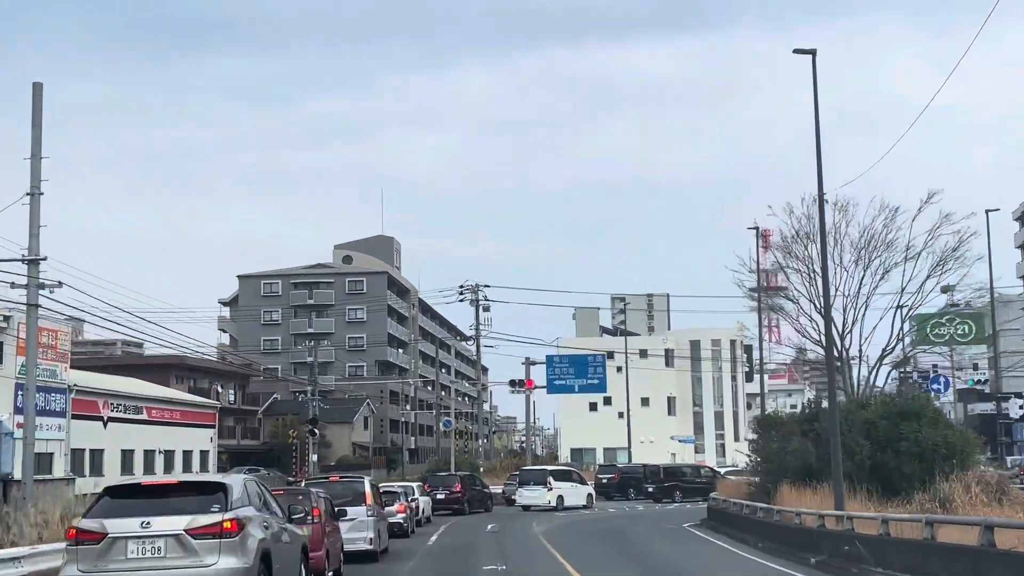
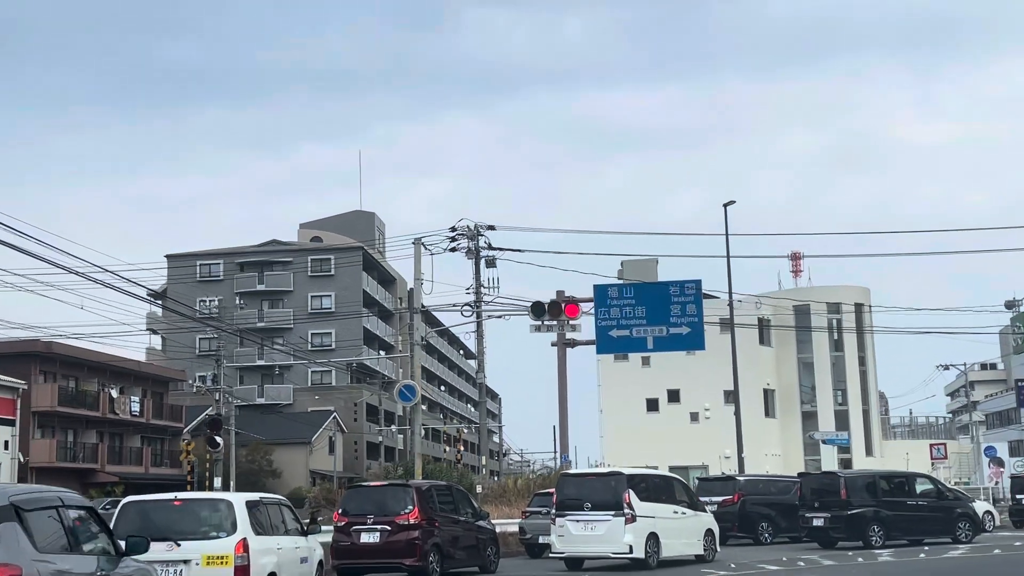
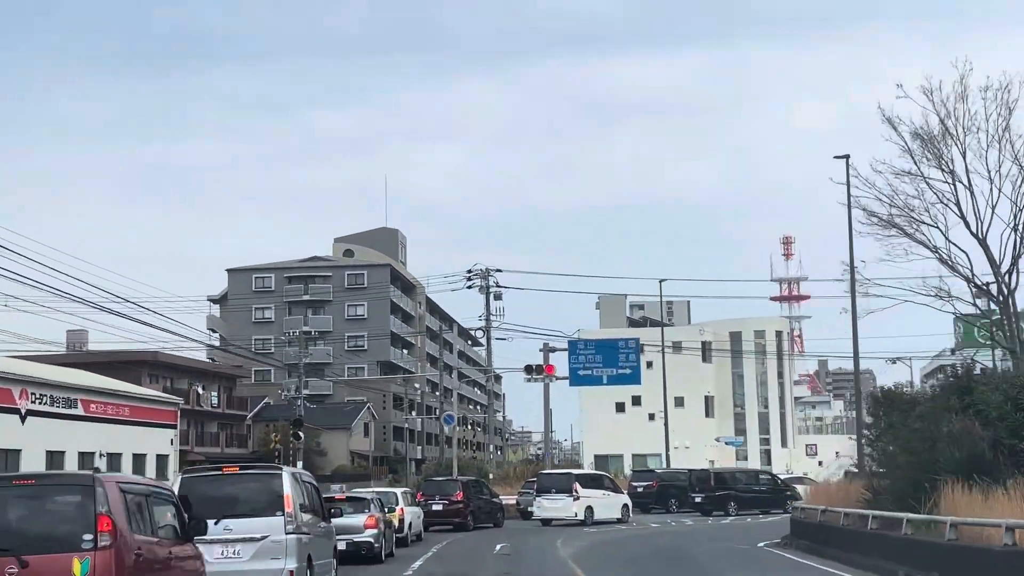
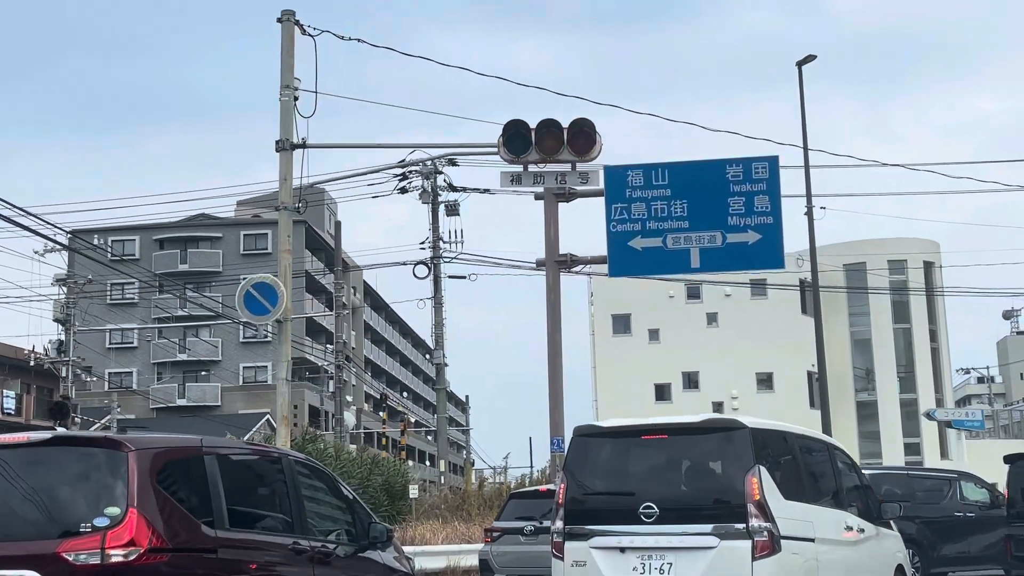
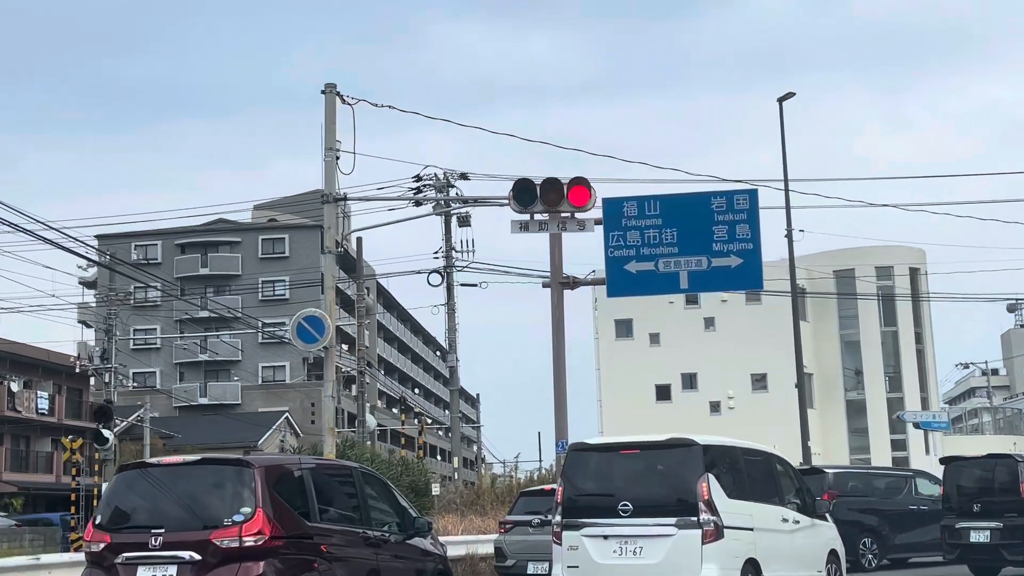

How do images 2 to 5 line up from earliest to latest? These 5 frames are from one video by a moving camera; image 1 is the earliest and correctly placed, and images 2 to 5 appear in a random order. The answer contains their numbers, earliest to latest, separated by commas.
3, 2, 5, 4
